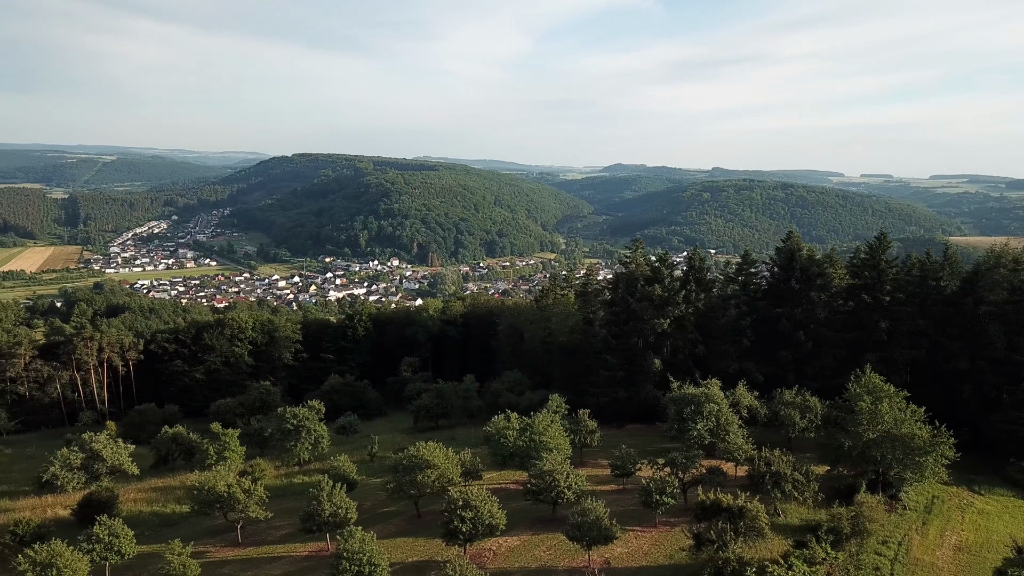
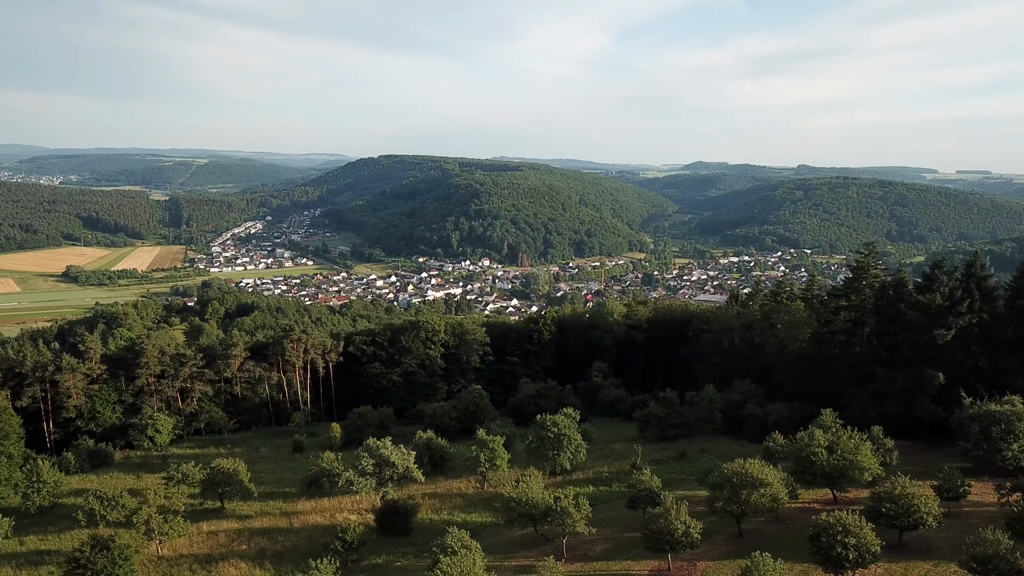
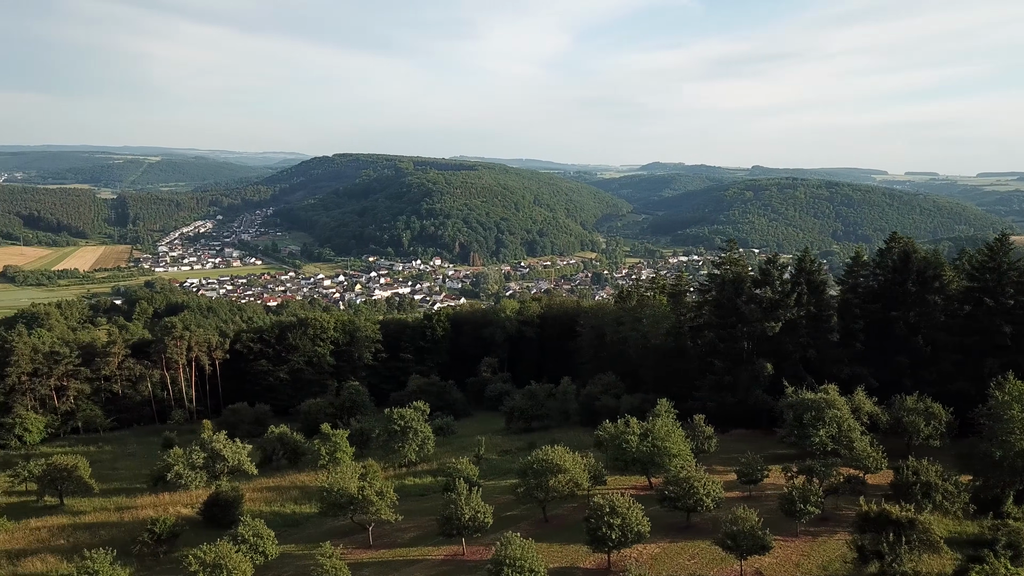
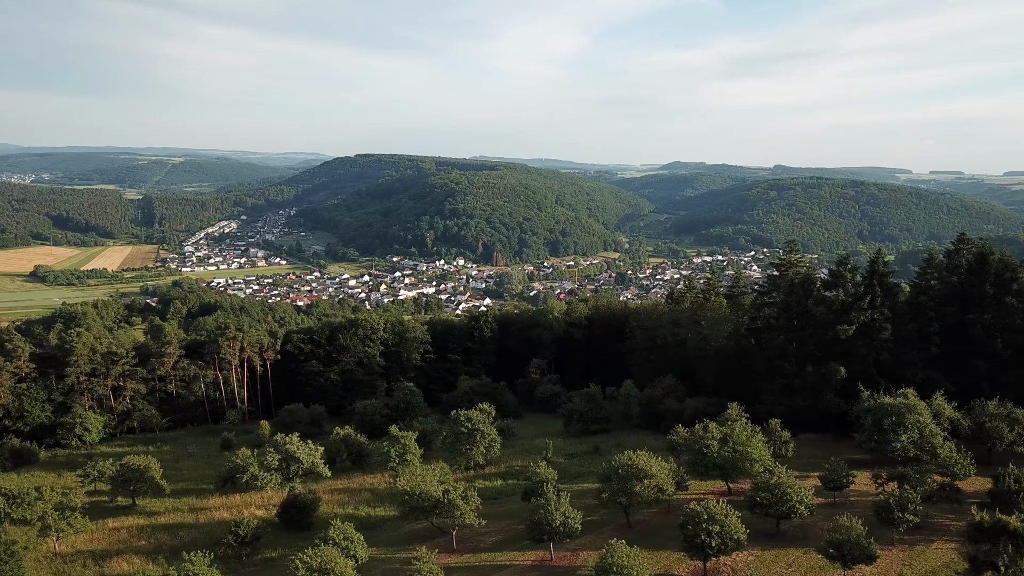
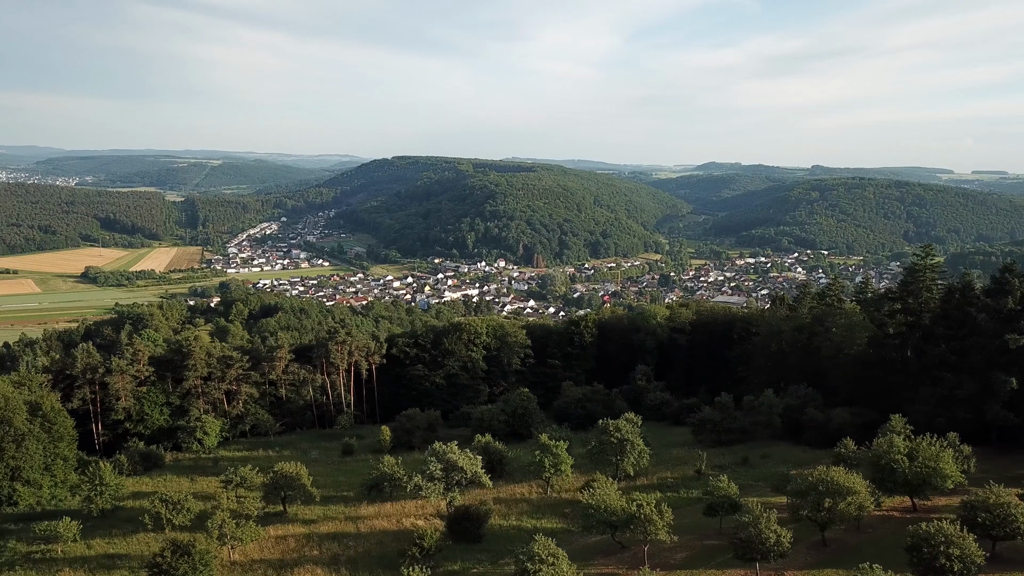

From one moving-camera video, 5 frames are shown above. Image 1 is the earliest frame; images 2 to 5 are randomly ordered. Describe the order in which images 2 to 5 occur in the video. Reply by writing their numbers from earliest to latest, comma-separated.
3, 4, 2, 5
